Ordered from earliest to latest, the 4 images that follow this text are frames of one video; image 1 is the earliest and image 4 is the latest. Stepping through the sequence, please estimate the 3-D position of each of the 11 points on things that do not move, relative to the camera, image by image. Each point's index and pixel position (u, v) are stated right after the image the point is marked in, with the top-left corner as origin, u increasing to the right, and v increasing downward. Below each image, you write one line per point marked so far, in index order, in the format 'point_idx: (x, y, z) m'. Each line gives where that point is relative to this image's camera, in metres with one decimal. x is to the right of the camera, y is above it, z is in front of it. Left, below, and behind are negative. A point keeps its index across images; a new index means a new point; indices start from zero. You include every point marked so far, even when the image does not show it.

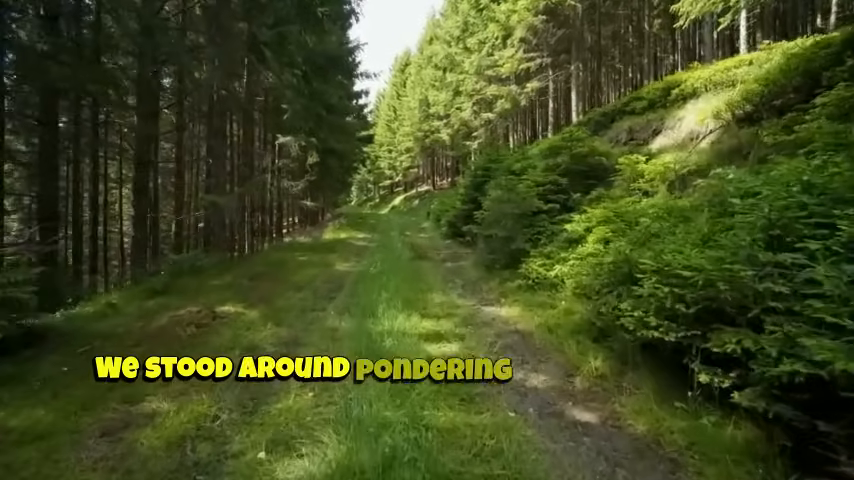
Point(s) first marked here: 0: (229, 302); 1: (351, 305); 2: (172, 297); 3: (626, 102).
0: (-4.6, -1.5, +10.0) m
1: (-1.7, -1.5, +9.9) m
2: (-6.1, -1.4, +10.3) m
3: (+7.6, +5.3, +16.4) m
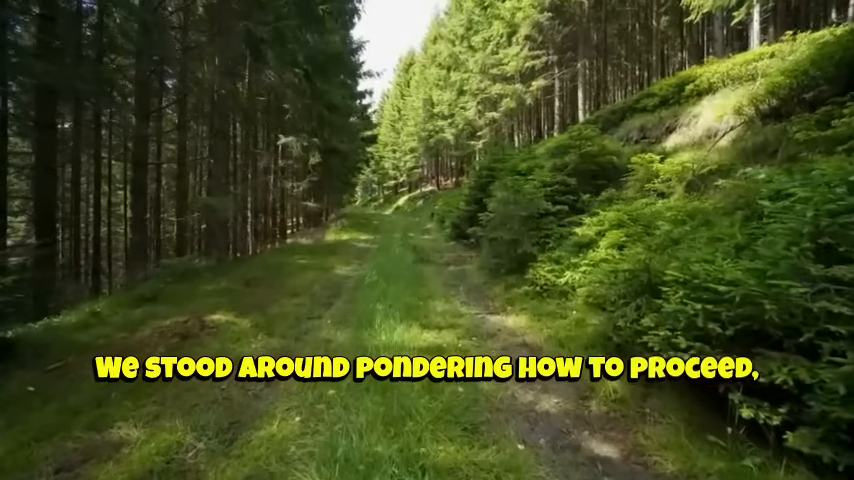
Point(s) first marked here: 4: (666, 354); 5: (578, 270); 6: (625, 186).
0: (-4.6, -1.6, +9.5) m
1: (-1.7, -1.6, +9.3) m
2: (-6.1, -1.5, +9.8) m
3: (+7.7, +5.2, +15.8) m
4: (+2.5, -1.2, +4.4) m
5: (+3.0, -0.6, +8.6) m
6: (+5.7, +1.6, +12.5) m
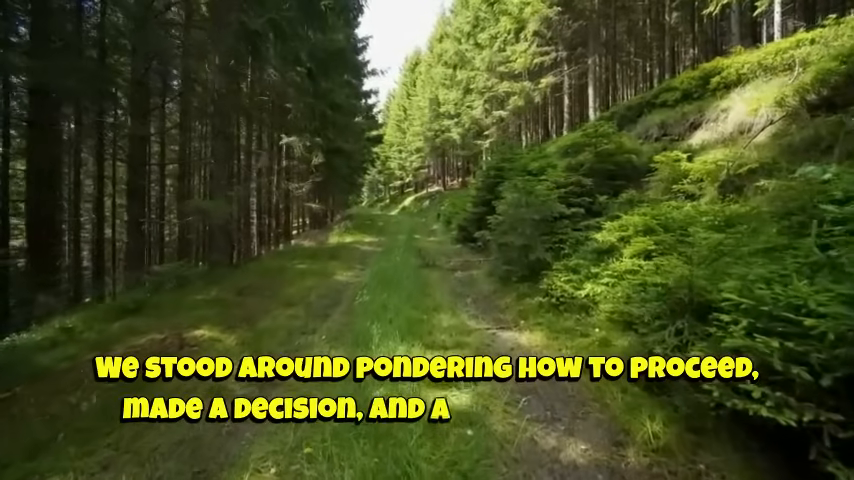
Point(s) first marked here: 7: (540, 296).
0: (-4.5, -1.7, +8.7) m
1: (-1.6, -1.7, +8.5) m
2: (-6.0, -1.6, +9.1) m
3: (+7.9, +5.0, +14.8) m
4: (+2.5, -1.3, +3.5) m
5: (+3.1, -0.7, +7.7) m
6: (+5.9, +1.4, +11.5) m
7: (+2.5, -1.2, +9.3) m
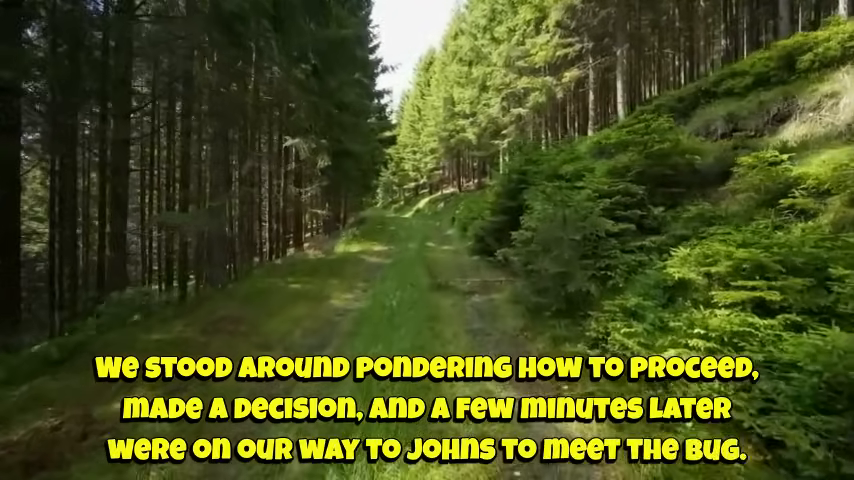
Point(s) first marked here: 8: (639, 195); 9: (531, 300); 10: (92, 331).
0: (-4.4, -2.3, +6.6) m
1: (-1.5, -2.3, +6.2) m
2: (-5.9, -2.2, +7.0) m
3: (+8.2, +4.5, +12.2) m
4: (+2.4, -1.8, +1.1) m
5: (+3.2, -1.3, +5.3) m
6: (+6.1, +0.9, +9.0) m
7: (+2.6, -1.8, +6.9) m
8: (+4.6, +1.0, +9.3) m
9: (+2.3, -1.3, +9.8) m
10: (-7.2, -1.9, +9.4) m
